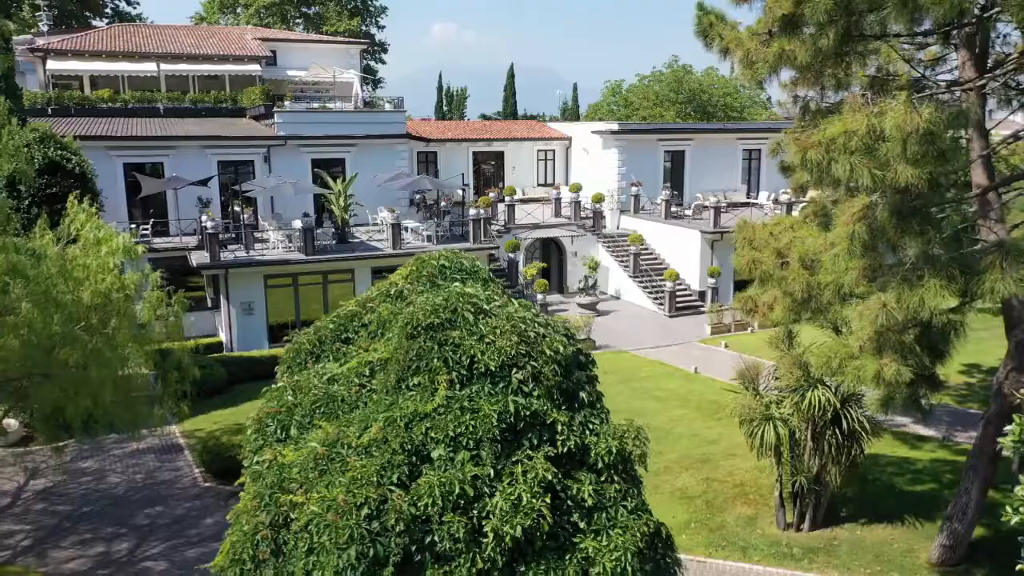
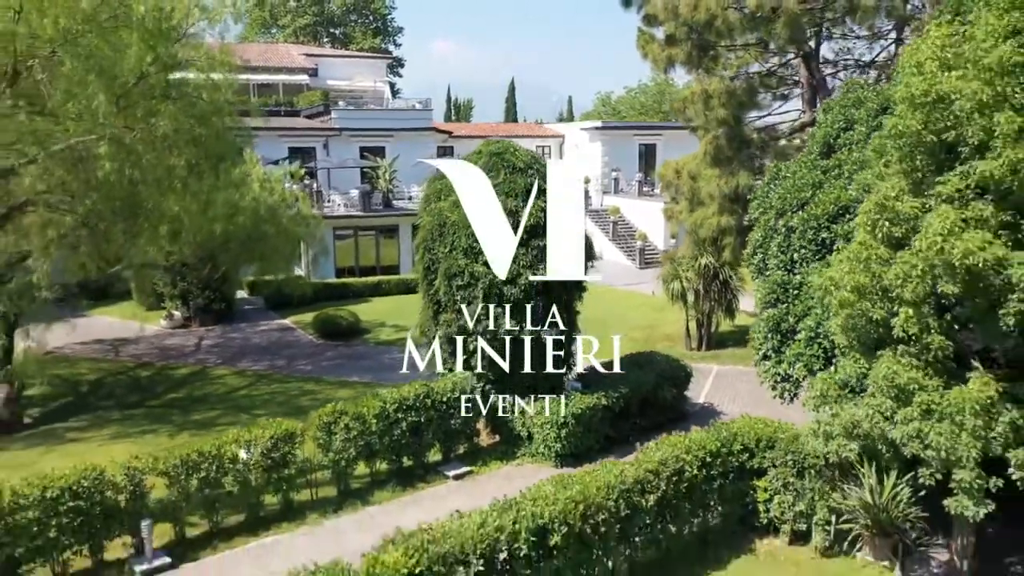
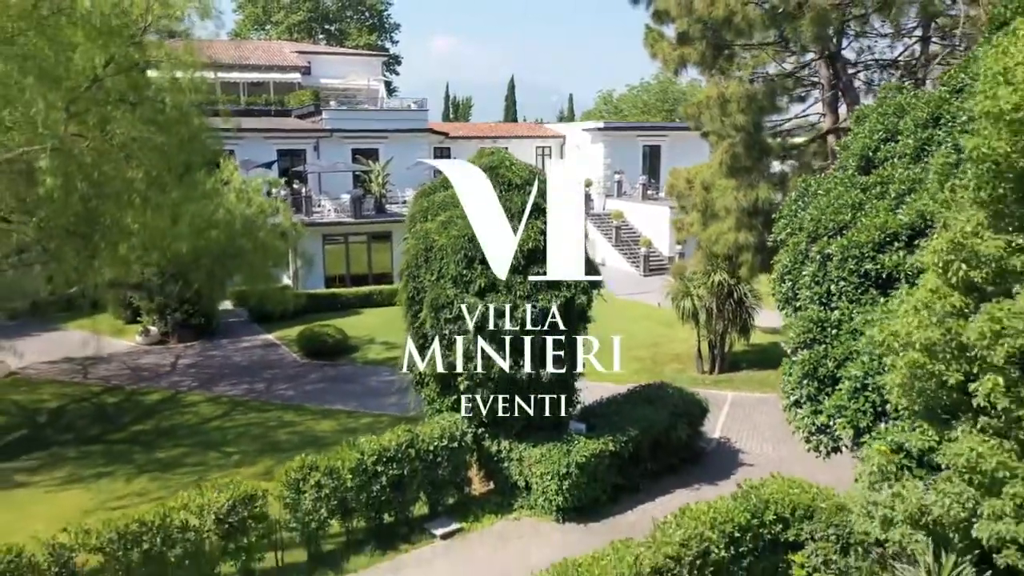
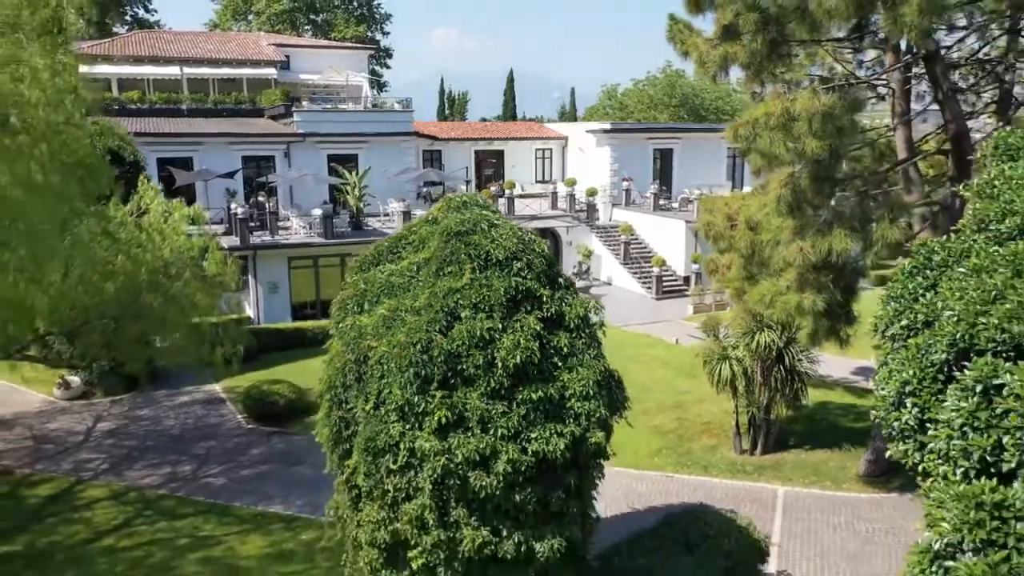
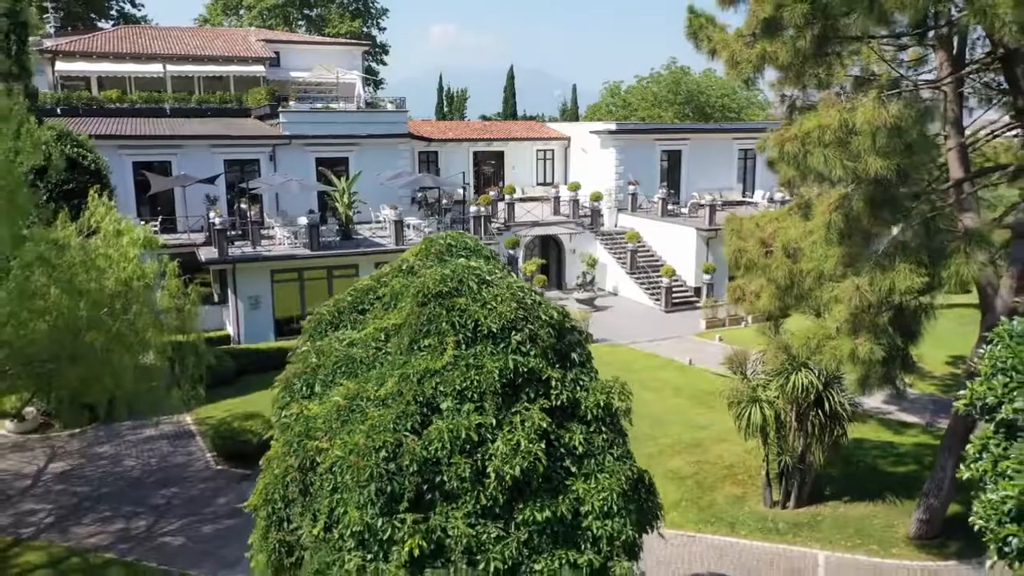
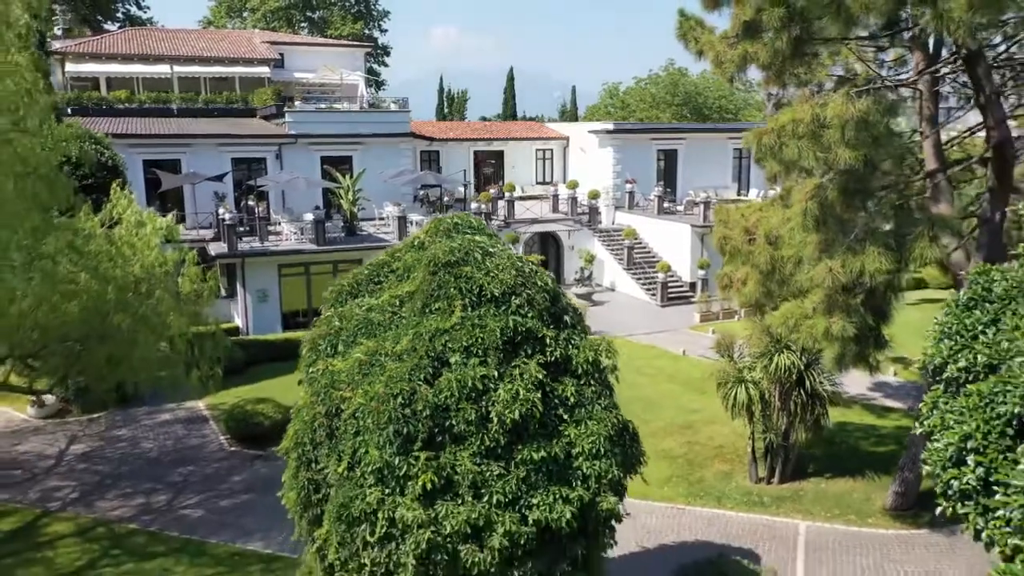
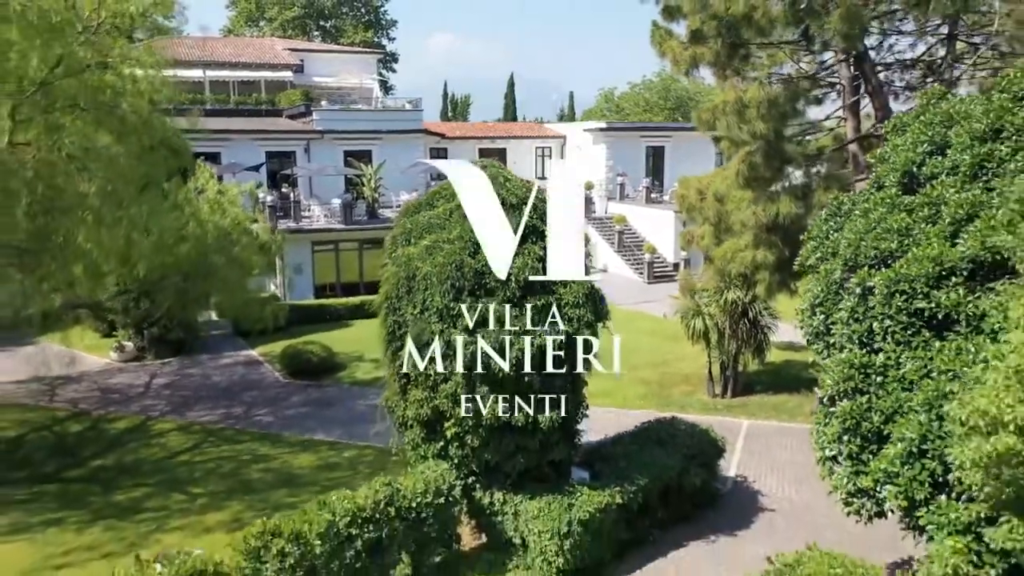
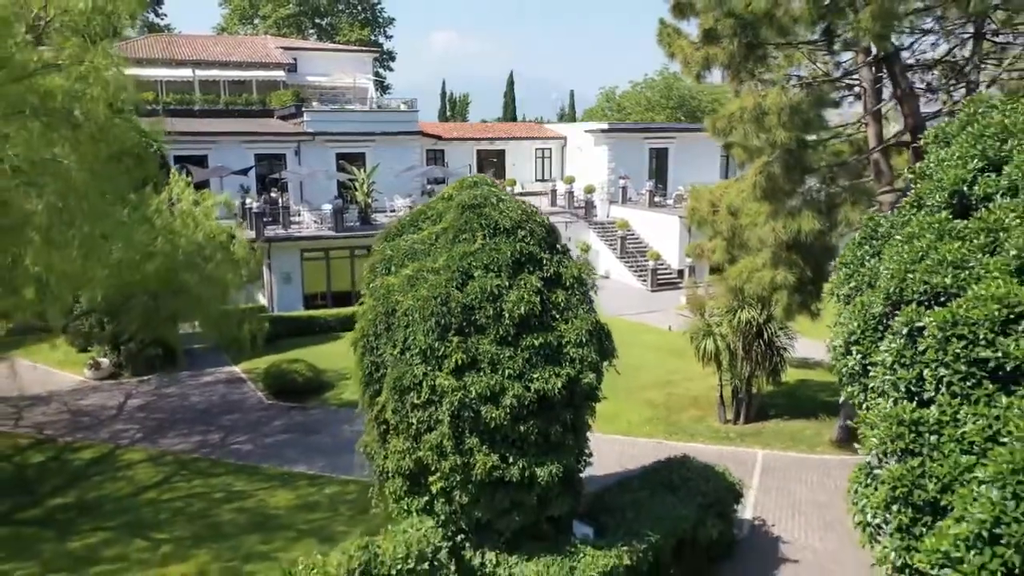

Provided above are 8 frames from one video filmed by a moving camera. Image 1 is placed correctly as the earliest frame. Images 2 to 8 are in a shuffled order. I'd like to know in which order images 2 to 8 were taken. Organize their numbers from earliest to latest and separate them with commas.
5, 6, 4, 8, 7, 3, 2
